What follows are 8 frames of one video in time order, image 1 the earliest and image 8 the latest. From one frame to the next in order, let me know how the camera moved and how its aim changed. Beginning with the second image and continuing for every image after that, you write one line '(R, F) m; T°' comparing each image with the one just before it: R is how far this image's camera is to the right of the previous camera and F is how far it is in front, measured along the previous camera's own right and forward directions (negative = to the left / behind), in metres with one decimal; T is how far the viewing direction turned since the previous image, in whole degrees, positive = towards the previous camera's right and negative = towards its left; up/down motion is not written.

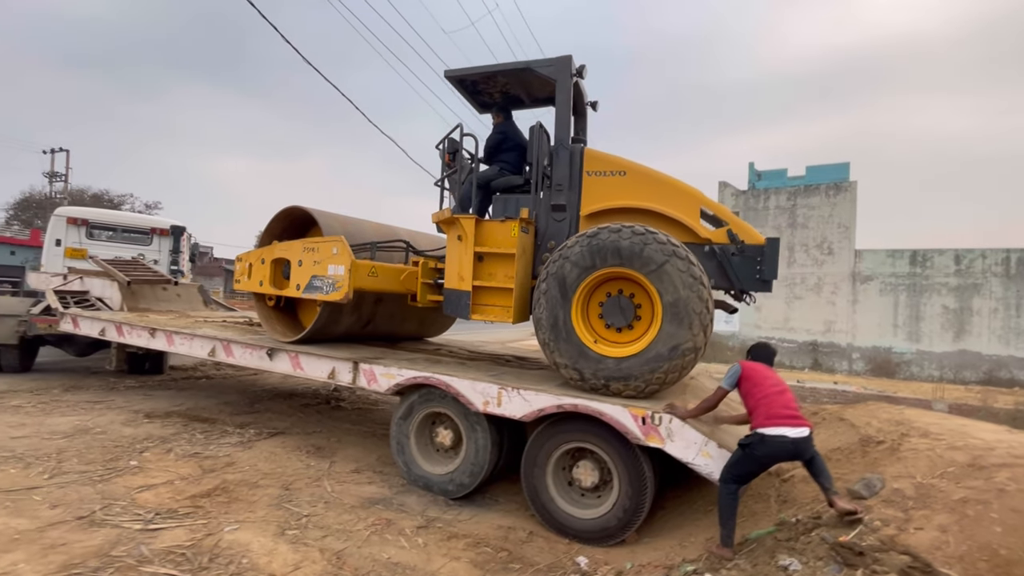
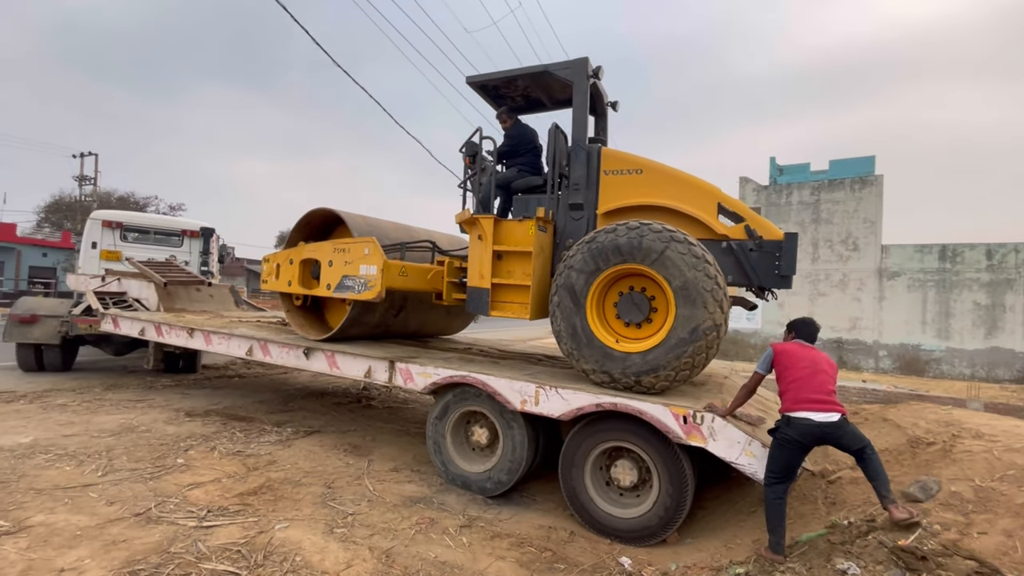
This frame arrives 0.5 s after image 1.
(-0.2, 0.0) m; -2°
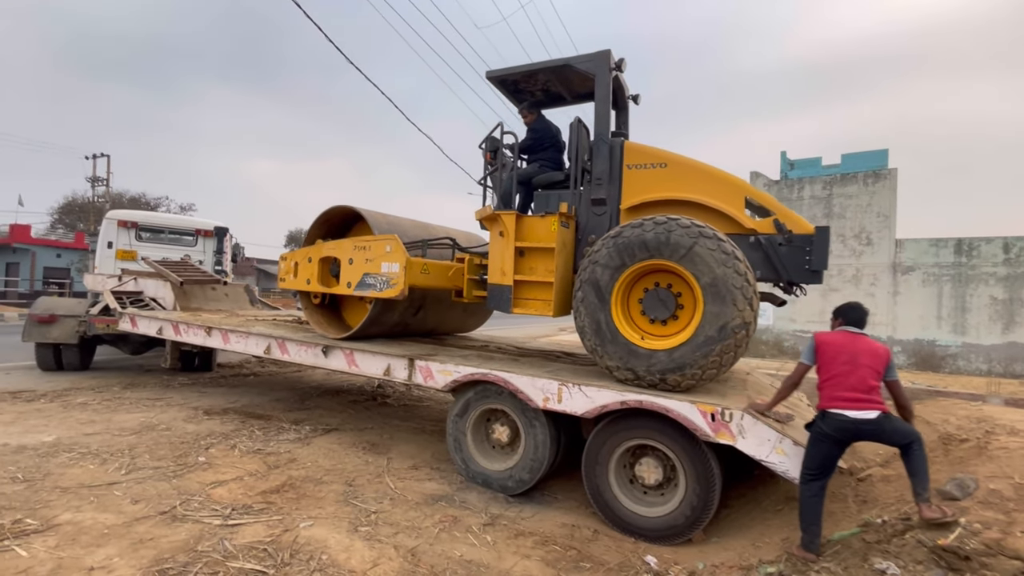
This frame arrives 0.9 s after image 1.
(-0.1, 0.0) m; -1°
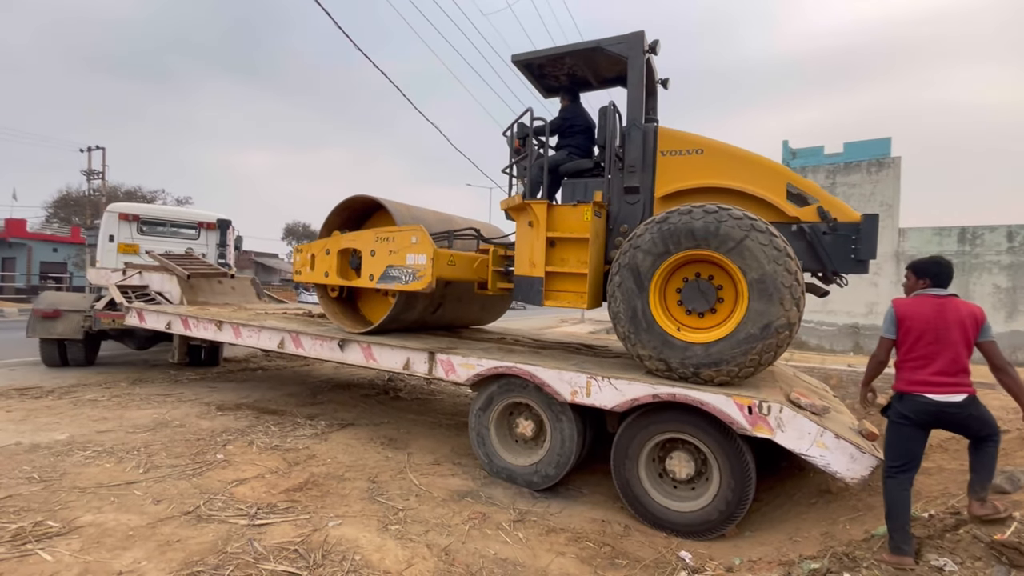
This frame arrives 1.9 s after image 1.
(-0.2, +0.1) m; 0°
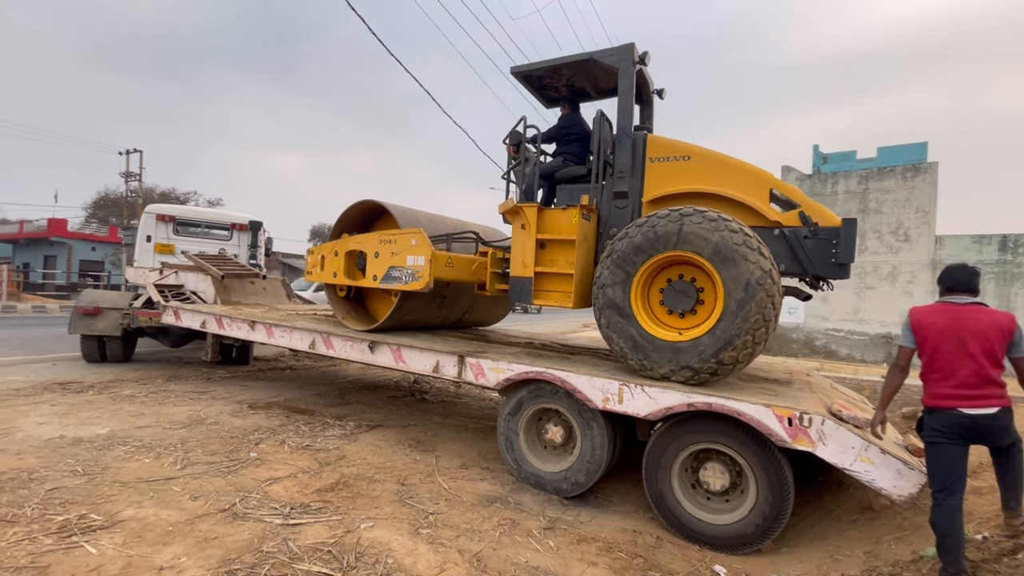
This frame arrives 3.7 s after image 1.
(-0.1, 0.0) m; -2°
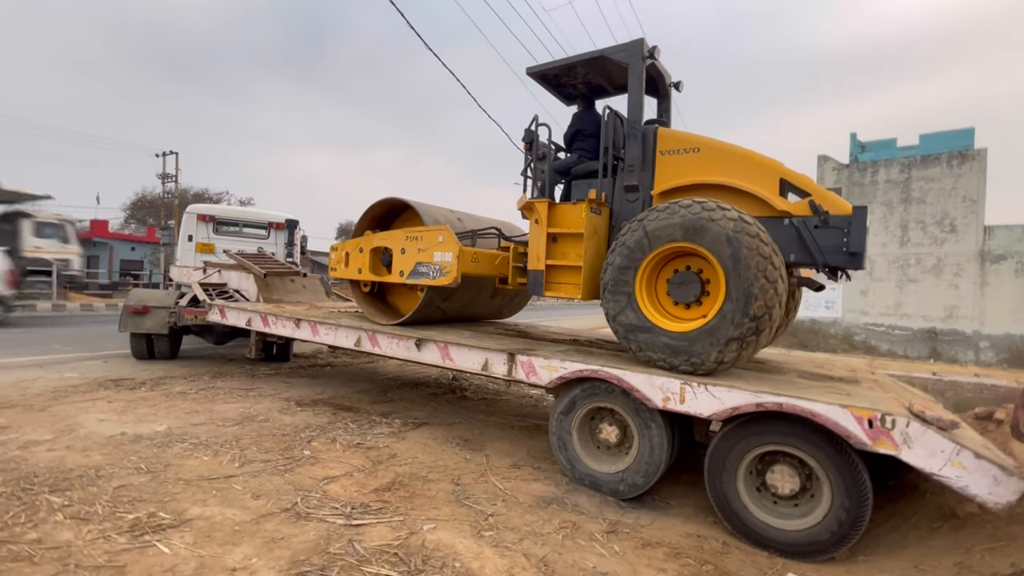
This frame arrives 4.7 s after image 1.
(-0.2, +0.1) m; -3°
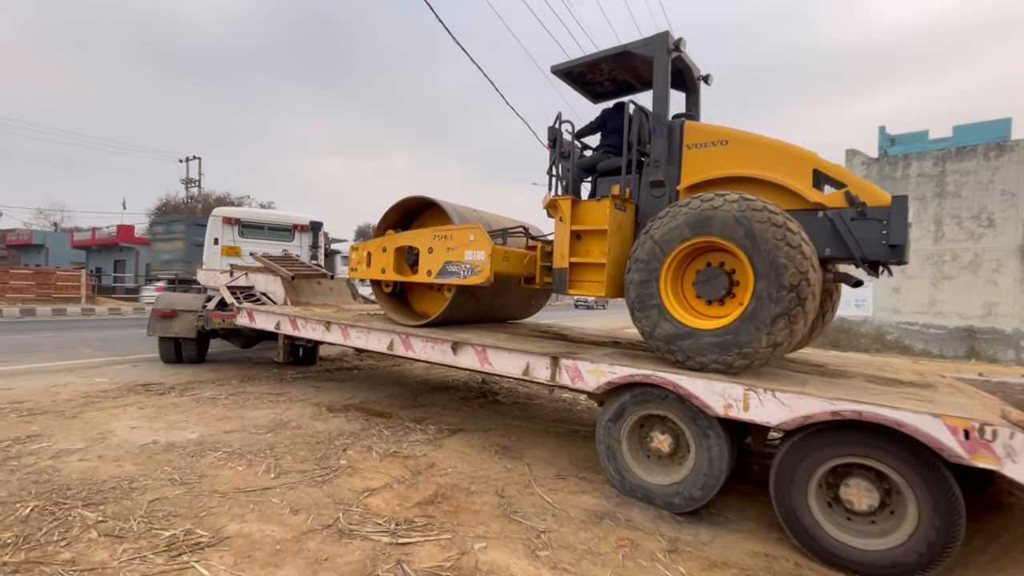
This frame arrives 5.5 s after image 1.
(-0.2, +0.2) m; -2°
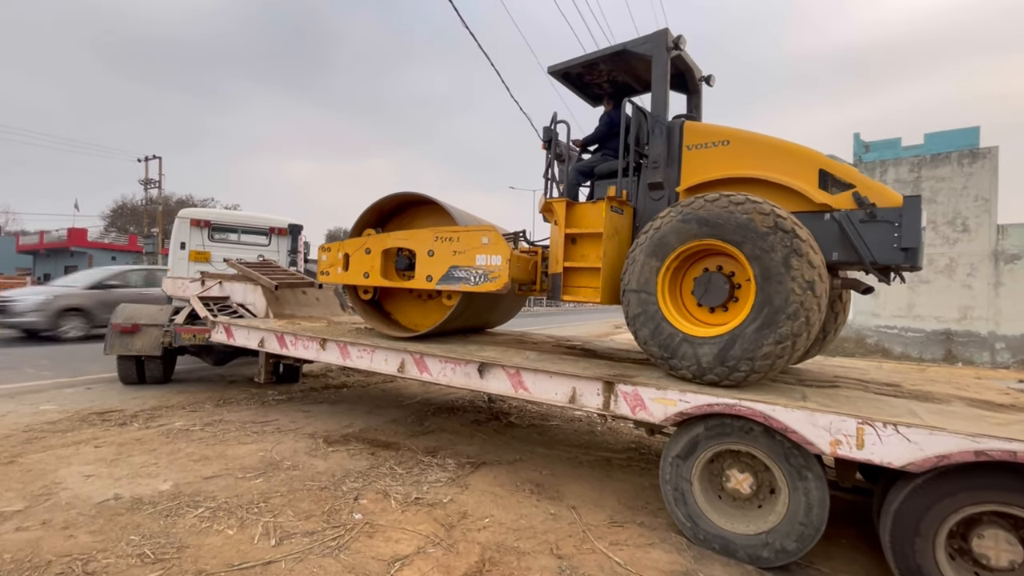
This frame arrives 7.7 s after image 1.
(-0.5, +0.7) m; +3°
